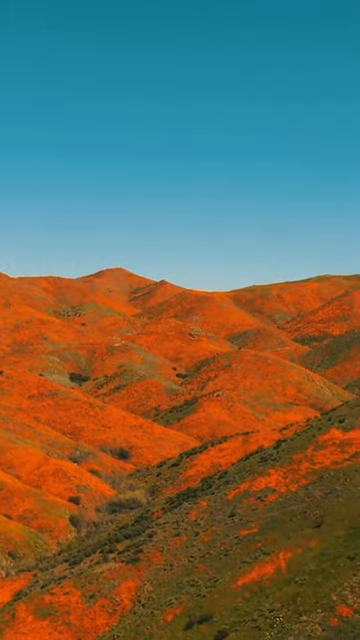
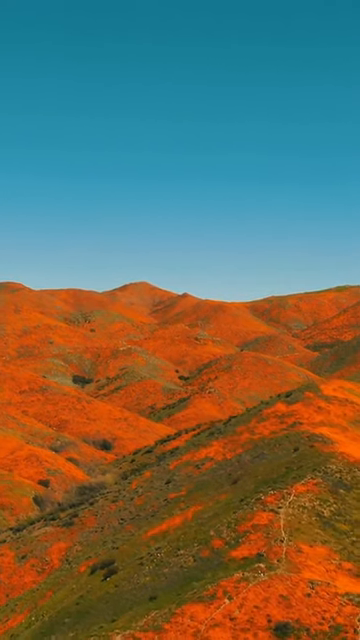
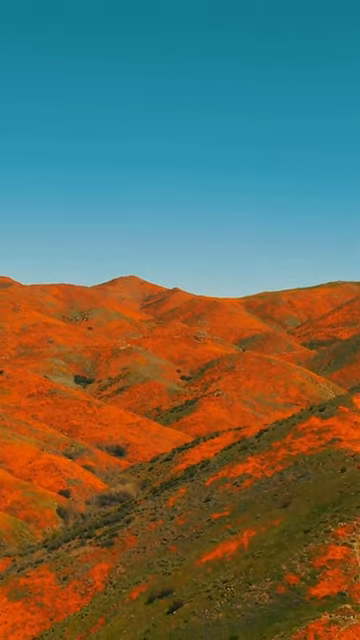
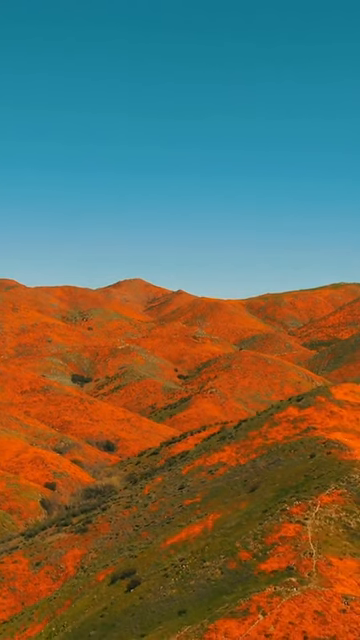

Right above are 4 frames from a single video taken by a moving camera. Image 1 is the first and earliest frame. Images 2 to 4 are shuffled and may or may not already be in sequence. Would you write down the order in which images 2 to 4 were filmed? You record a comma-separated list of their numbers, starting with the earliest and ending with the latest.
3, 4, 2
